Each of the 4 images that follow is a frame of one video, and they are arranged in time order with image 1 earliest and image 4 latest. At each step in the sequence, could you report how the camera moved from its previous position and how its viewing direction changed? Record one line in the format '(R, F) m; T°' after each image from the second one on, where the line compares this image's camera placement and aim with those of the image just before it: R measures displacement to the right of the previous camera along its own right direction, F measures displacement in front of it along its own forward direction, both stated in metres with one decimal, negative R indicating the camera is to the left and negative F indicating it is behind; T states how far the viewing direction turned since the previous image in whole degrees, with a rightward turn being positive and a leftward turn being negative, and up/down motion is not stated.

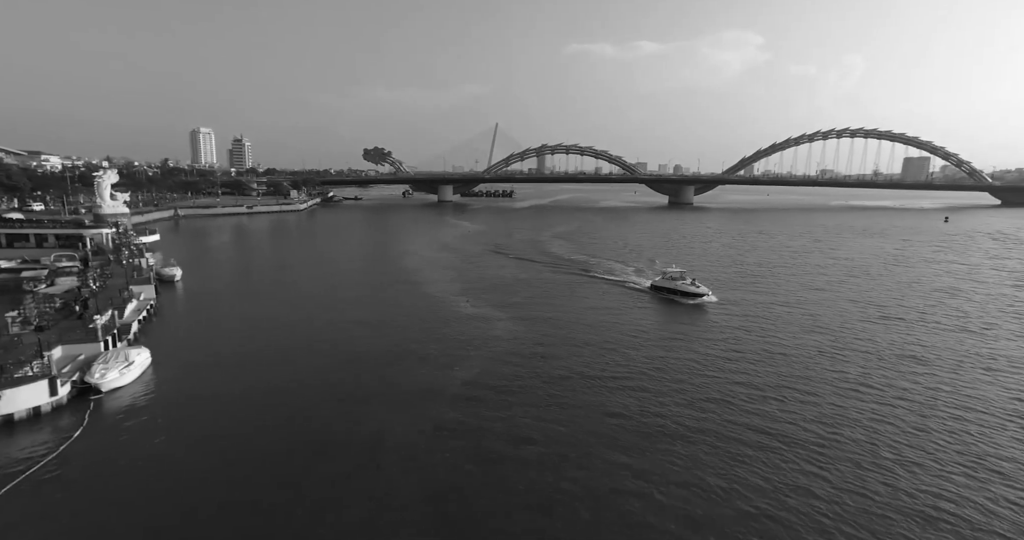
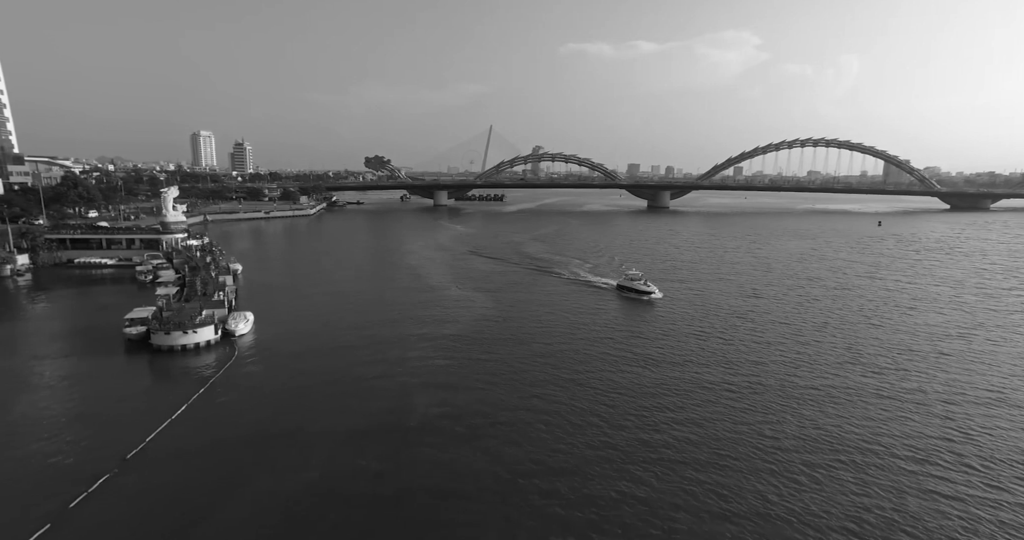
(+1.1, -9.6) m; 0°
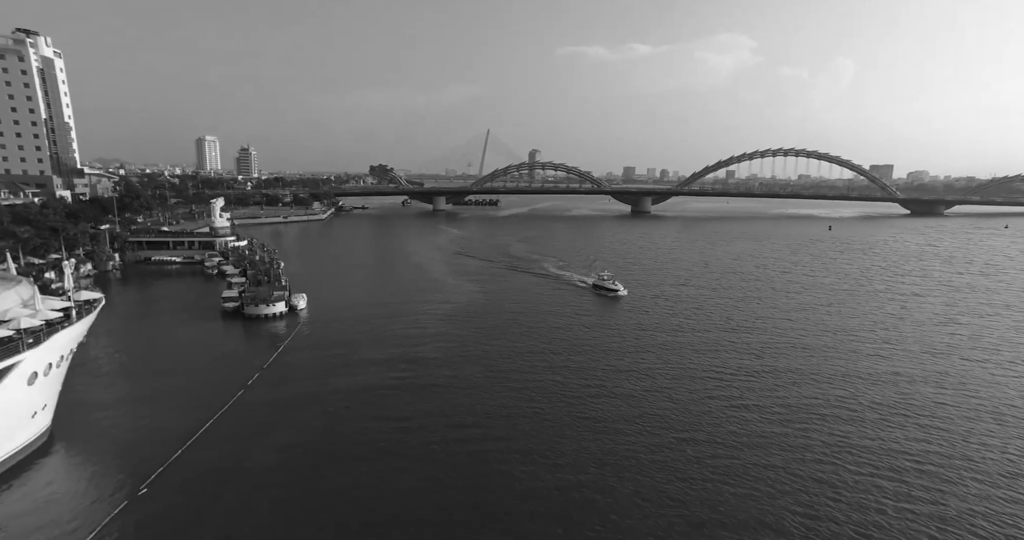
(+1.0, -9.8) m; 0°
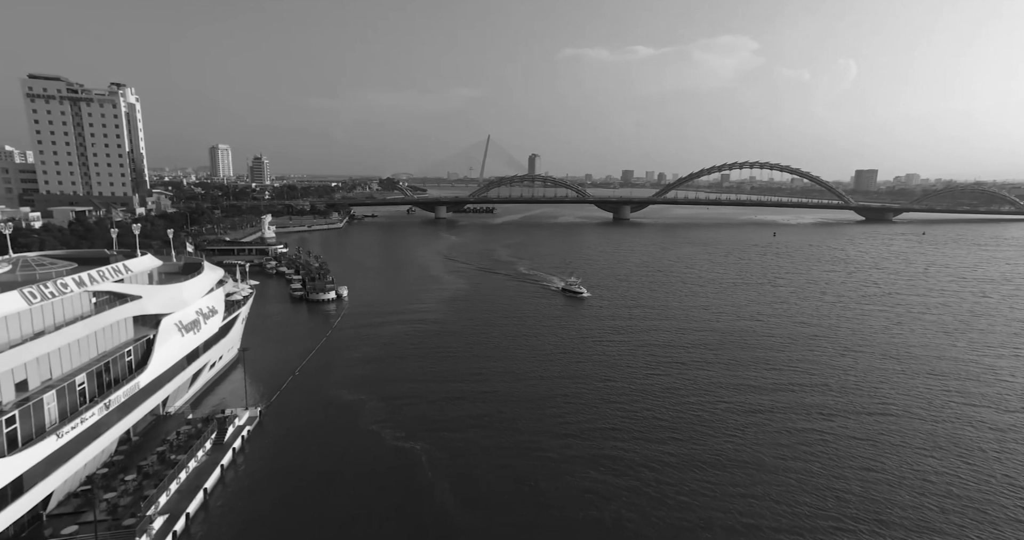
(+2.1, -14.8) m; 0°
